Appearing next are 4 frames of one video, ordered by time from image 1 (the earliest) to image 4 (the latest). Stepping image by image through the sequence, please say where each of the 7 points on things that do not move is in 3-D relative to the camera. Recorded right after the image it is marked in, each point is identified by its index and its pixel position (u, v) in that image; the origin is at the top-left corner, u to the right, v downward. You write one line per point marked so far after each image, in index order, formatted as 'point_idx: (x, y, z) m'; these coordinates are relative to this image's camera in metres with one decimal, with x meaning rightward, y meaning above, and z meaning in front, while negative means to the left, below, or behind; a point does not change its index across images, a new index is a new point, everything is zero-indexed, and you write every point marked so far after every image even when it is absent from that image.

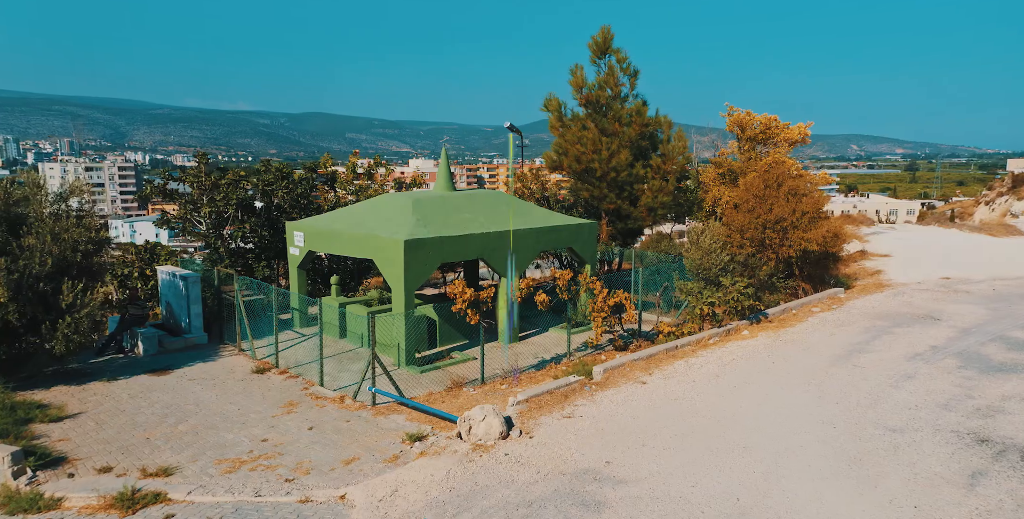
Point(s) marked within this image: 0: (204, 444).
0: (-3.6, -2.1, +7.4) m
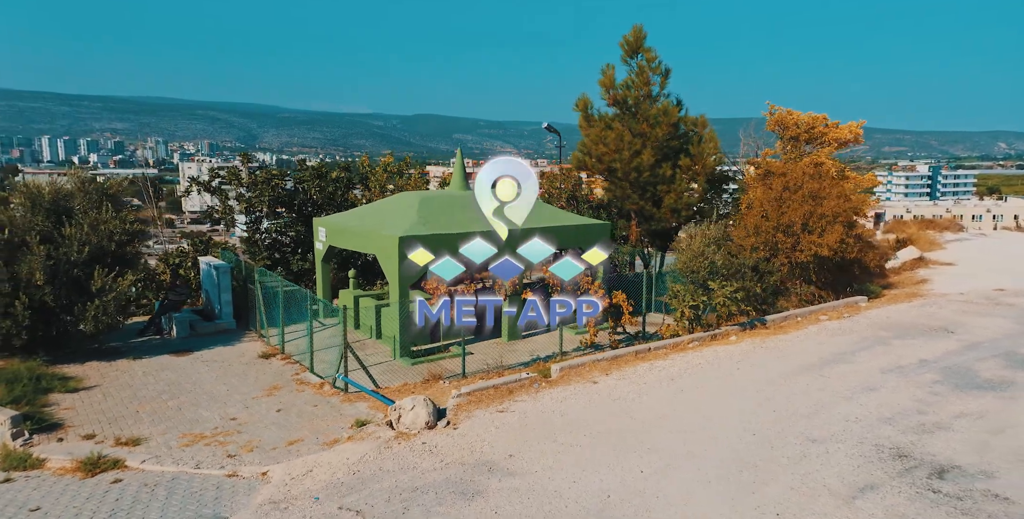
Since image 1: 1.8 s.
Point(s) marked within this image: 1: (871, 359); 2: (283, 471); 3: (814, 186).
0: (-4.2, -2.0, +8.0) m
1: (+4.7, -1.3, +8.4) m
2: (-2.1, -1.9, +5.7) m
3: (+6.1, +1.5, +12.9) m
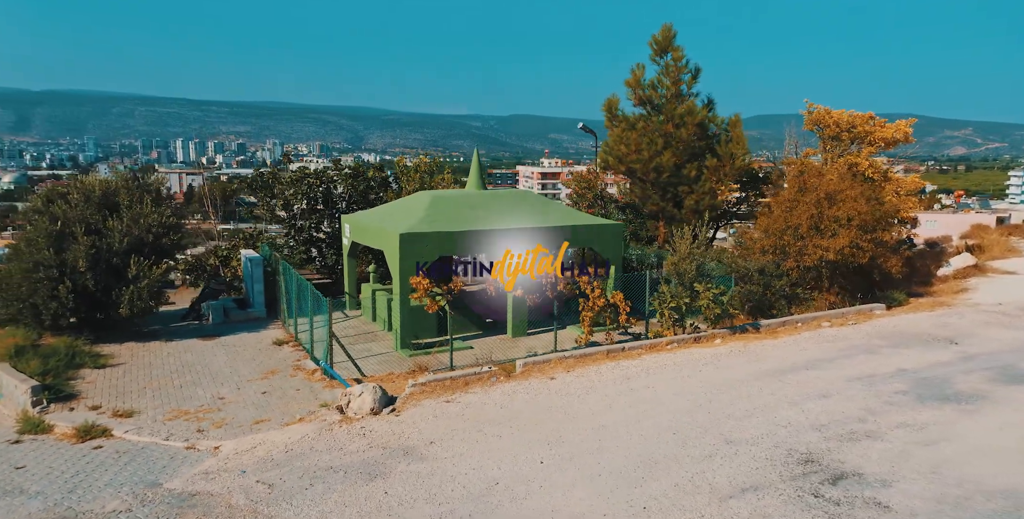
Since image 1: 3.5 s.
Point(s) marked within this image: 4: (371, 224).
0: (-4.6, -1.9, +8.7) m
1: (+4.3, -1.4, +8.2) m
2: (-2.8, -1.8, +6.3) m
3: (+6.2, +1.4, +12.5) m
4: (-2.8, +0.7, +12.9) m
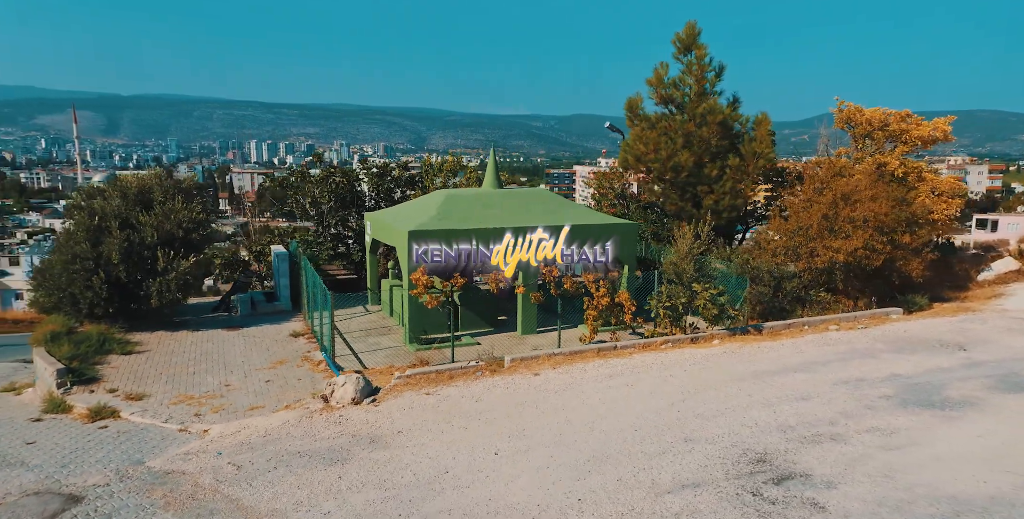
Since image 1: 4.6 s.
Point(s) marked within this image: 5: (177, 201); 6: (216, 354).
0: (-4.7, -1.8, +9.2) m
1: (+4.1, -1.4, +8.1) m
2: (-3.1, -1.8, +6.7) m
3: (+6.4, +1.4, +12.2) m
4: (-2.6, +0.8, +13.3) m
5: (-7.7, +1.4, +14.6) m
6: (-5.3, -1.7, +11.3) m
